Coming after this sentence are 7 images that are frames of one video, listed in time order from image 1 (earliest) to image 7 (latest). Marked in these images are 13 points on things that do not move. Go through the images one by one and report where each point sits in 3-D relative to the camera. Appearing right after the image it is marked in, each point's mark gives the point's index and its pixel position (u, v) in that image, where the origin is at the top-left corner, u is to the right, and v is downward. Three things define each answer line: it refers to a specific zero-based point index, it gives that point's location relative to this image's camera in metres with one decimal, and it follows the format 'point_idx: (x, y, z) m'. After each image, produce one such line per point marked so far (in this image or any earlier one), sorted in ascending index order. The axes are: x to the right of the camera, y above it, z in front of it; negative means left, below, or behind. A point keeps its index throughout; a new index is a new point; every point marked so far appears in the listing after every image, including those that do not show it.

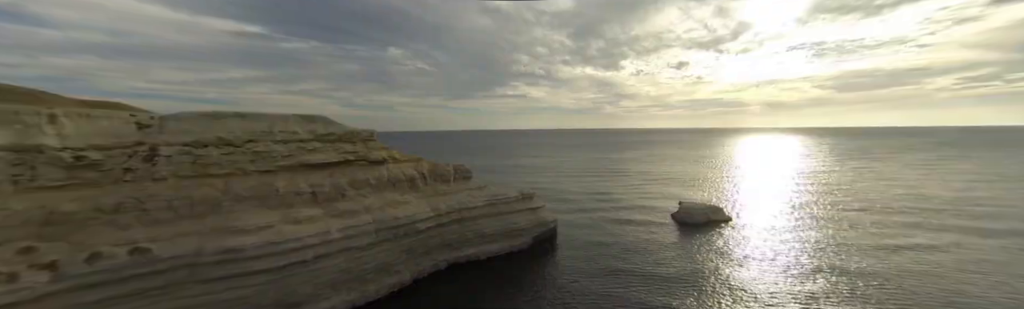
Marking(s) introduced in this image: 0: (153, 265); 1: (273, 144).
0: (-12.9, -4.0, +13.4) m
1: (-12.3, +0.5, +19.4) m
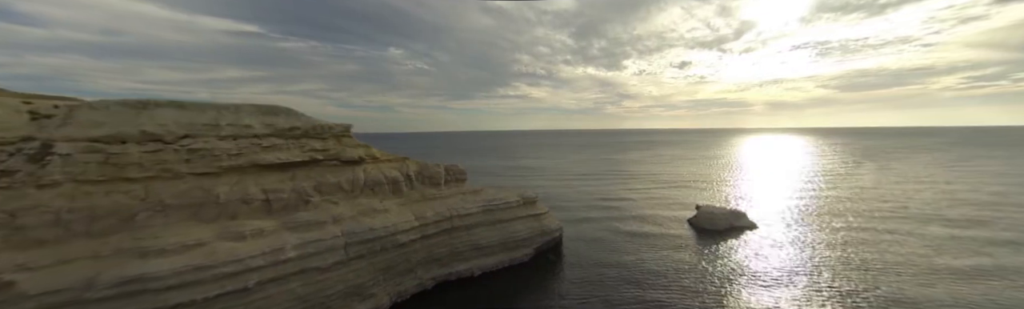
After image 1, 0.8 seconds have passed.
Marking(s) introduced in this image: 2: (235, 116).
0: (-12.9, -3.9, +9.8) m
1: (-12.3, +0.6, +15.7) m
2: (-12.3, +1.6, +16.7) m
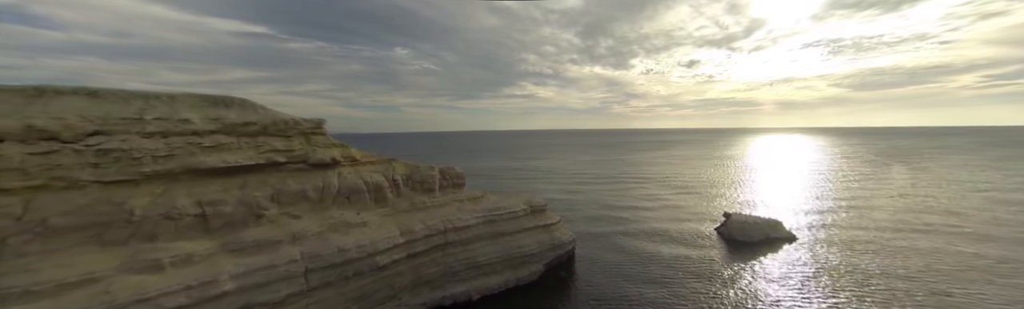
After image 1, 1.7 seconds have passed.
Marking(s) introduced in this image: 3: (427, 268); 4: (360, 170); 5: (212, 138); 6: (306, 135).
0: (-12.9, -3.9, +6.4) m
1: (-12.2, +0.5, +12.3) m
2: (-12.1, +1.6, +13.2) m
3: (-4.0, -5.4, +17.7) m
4: (-7.3, -0.7, +18.0) m
5: (-11.0, +0.6, +13.8) m
6: (-9.1, +0.9, +16.5) m
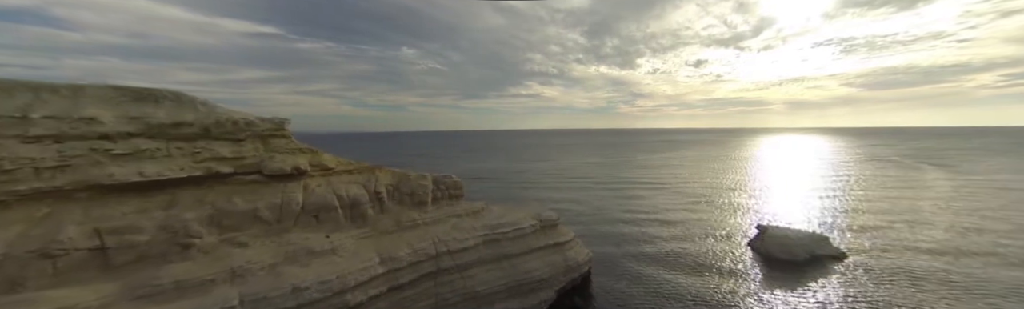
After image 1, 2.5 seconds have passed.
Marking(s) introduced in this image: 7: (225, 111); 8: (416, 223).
0: (-12.7, -4.2, +3.2) m
1: (-12.0, +0.3, +9.0) m
2: (-11.9, +1.3, +10.0) m
3: (-3.7, -5.7, +14.4) m
4: (-7.0, -1.0, +14.7) m
5: (-10.8, +0.3, +10.6) m
6: (-8.8, +0.6, +13.2) m
7: (-9.6, +1.5, +12.6) m
8: (-4.2, -2.9, +16.3) m
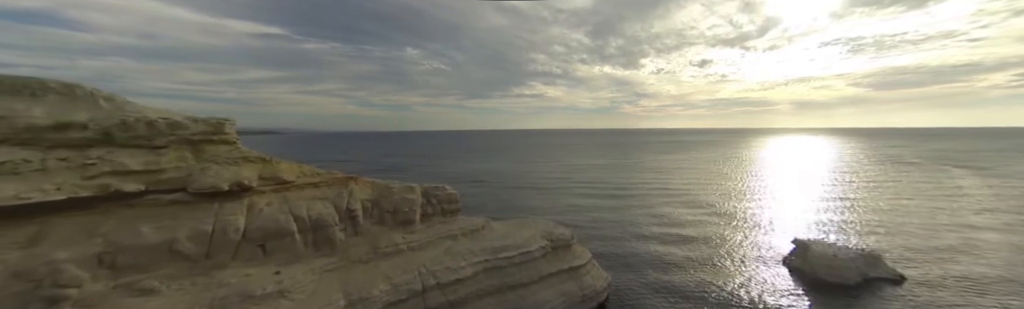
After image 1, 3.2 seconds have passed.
0: (-12.7, -4.5, +0.1) m
1: (-11.8, 0.0, +6.0) m
2: (-11.7, +1.0, +6.9) m
3: (-3.6, -6.0, +11.2) m
4: (-6.8, -1.3, +11.6) m
5: (-10.6, +0.1, +7.5) m
6: (-8.6, +0.3, +10.1) m
7: (-9.4, +1.2, +9.5) m
8: (-3.9, -3.2, +13.1) m
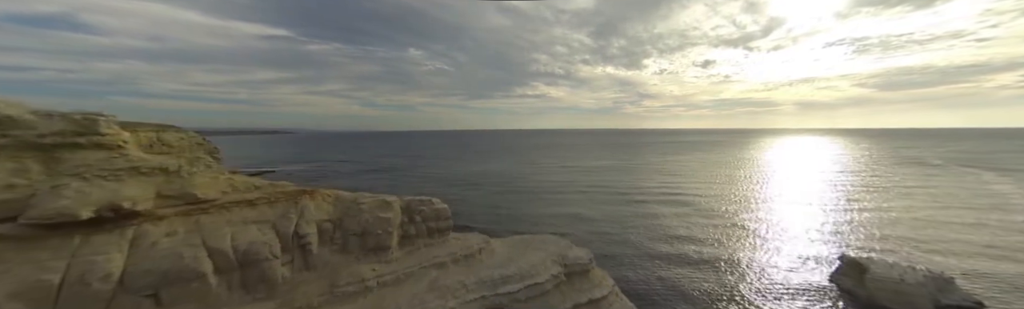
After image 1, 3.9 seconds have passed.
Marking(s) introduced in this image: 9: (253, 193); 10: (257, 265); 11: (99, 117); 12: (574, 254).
0: (-12.6, -4.7, -3.1) m
1: (-11.7, -0.2, +2.7) m
2: (-11.7, +0.9, +3.7) m
3: (-3.5, -6.2, +8.0) m
4: (-6.7, -1.5, +8.3) m
5: (-10.5, -0.1, +4.3) m
6: (-8.5, +0.1, +6.9) m
7: (-9.3, +1.0, +6.3) m
8: (-3.8, -3.4, +9.9) m
9: (-6.4, -0.9, +9.4) m
10: (-5.8, -2.5, +8.4) m
11: (-8.1, +0.8, +7.5) m
12: (+2.3, -3.7, +13.6) m
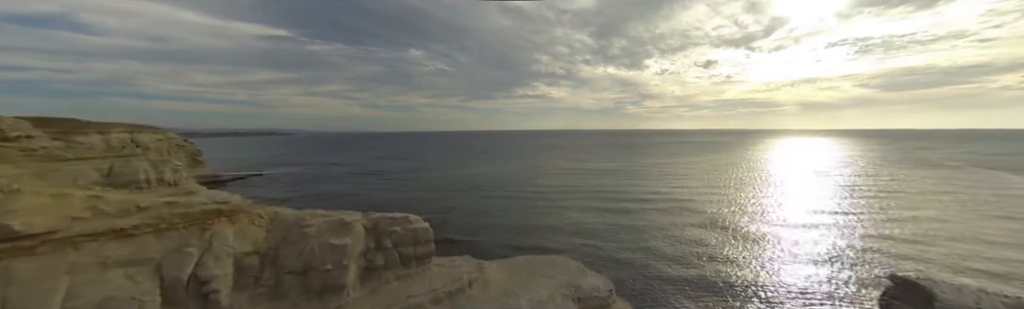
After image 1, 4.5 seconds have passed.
0: (-13.1, -5.0, -3.7) m
1: (-12.2, -0.5, +2.2) m
2: (-12.1, +0.5, +3.2) m
3: (-3.9, -6.5, +7.4) m
4: (-7.2, -1.8, +7.8) m
5: (-11.0, -0.4, +3.7) m
6: (-8.9, -0.2, +6.3) m
7: (-9.8, +0.7, +5.7) m
8: (-4.2, -3.8, +9.3) m
9: (-6.8, -1.3, +8.9) m
10: (-6.2, -2.8, +7.8) m
11: (-8.5, +0.5, +6.9) m
12: (+1.9, -4.0, +13.0) m
